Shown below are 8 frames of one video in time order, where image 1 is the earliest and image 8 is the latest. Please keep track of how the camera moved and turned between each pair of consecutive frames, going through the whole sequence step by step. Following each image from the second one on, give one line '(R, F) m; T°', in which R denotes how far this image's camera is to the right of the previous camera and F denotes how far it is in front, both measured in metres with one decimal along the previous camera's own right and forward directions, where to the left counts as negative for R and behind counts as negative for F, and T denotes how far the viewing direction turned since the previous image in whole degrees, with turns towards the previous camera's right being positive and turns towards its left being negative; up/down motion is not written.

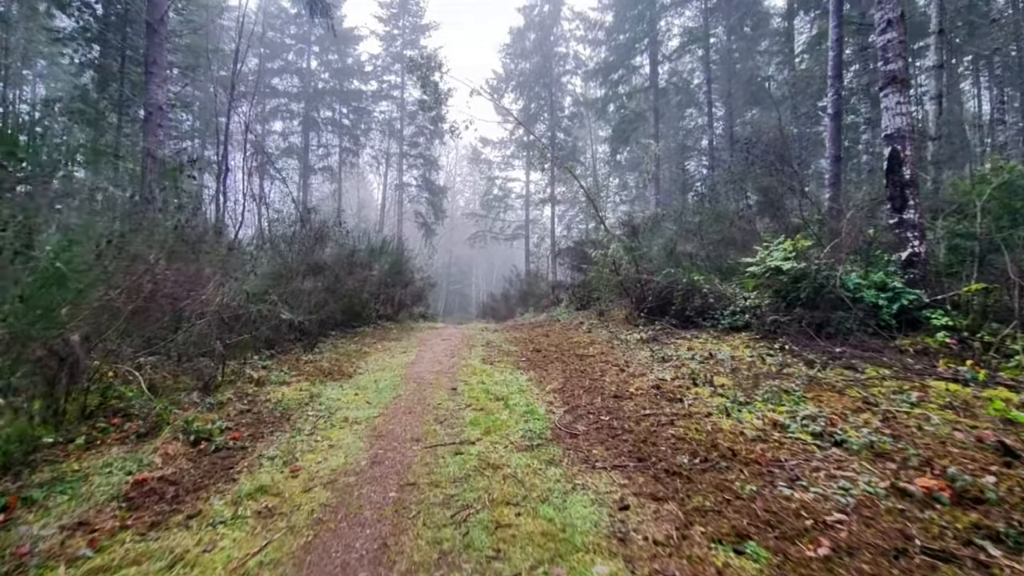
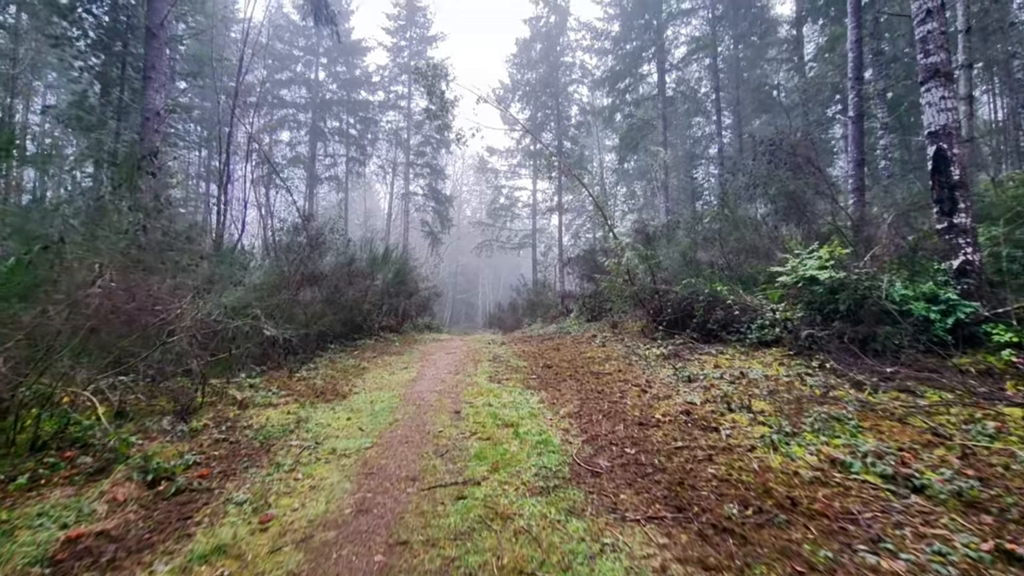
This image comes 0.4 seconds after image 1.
(0.0, +0.5) m; 0°
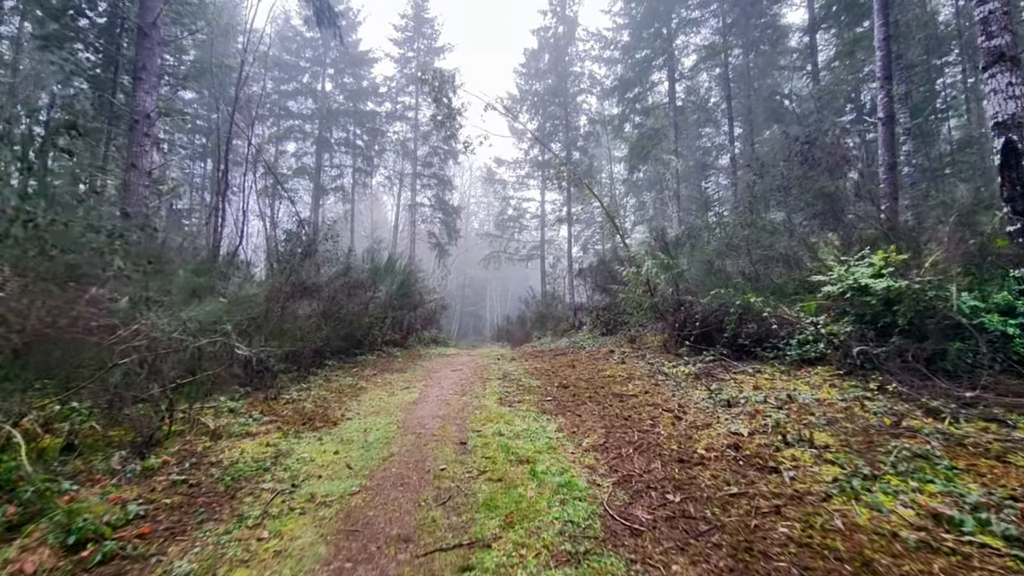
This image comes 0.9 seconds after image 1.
(0.0, +0.6) m; -1°
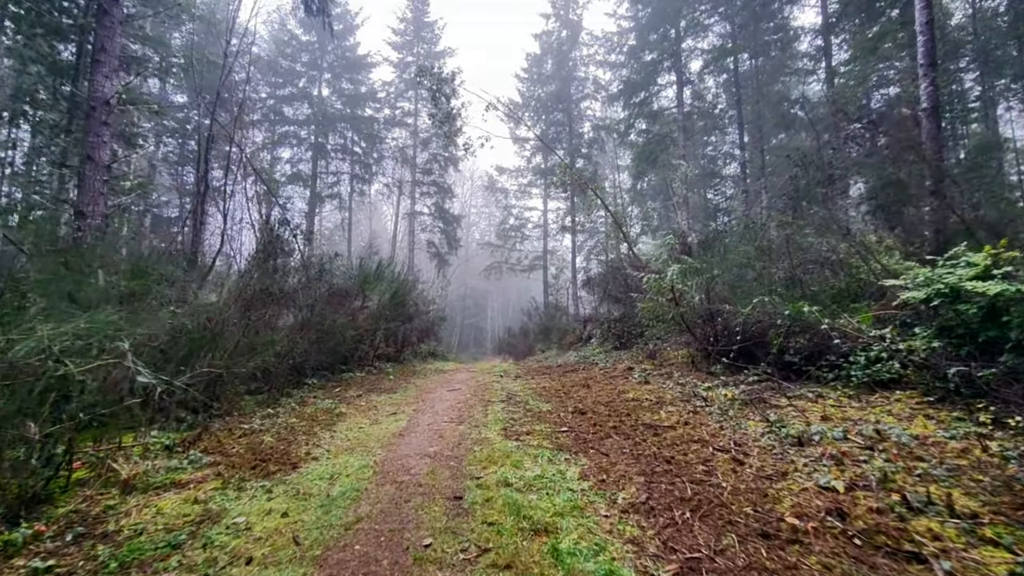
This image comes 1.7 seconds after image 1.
(0.0, +0.9) m; 0°
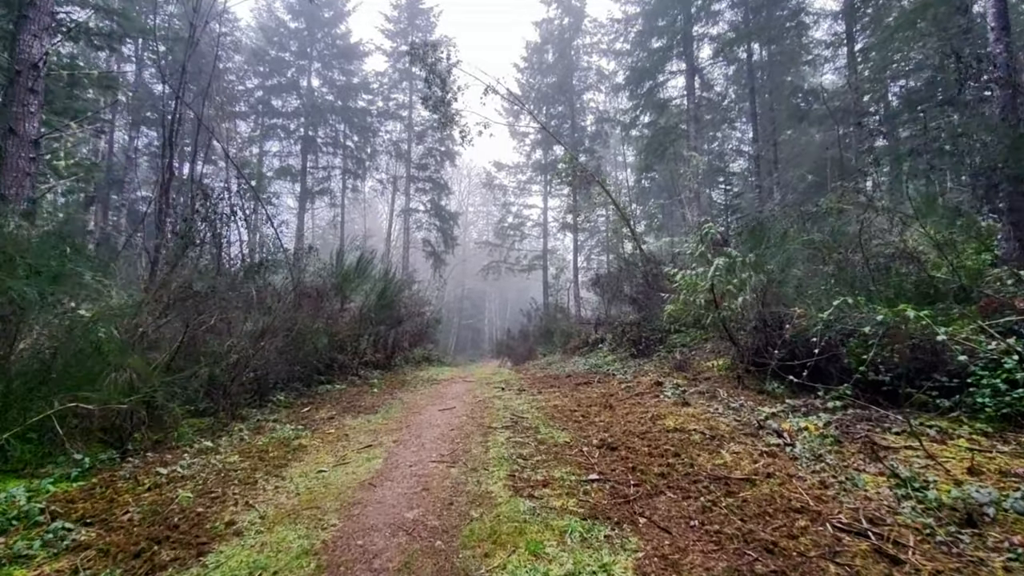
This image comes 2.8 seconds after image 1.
(0.0, +1.1) m; 0°
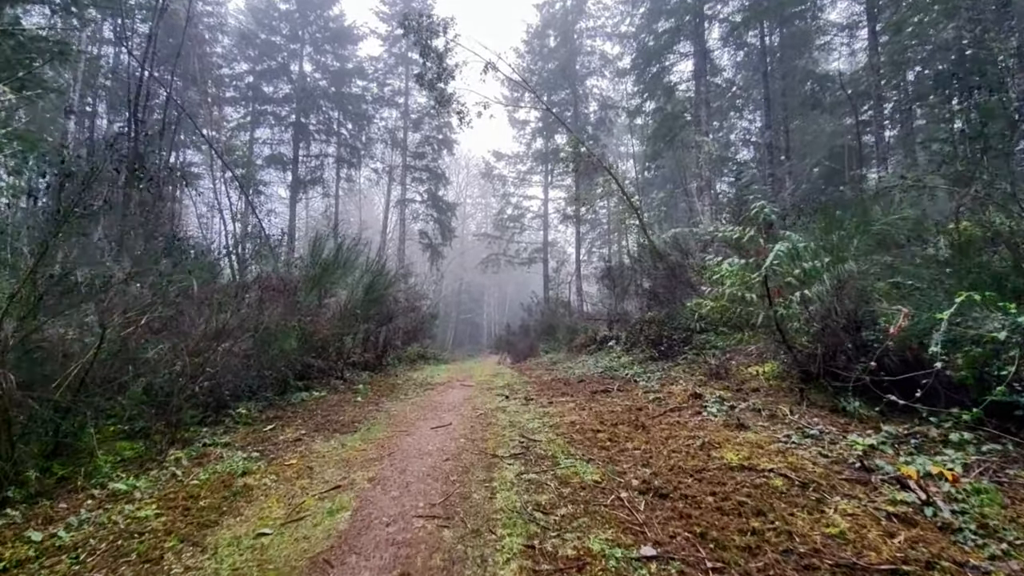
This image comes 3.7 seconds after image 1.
(-0.1, +1.0) m; 0°
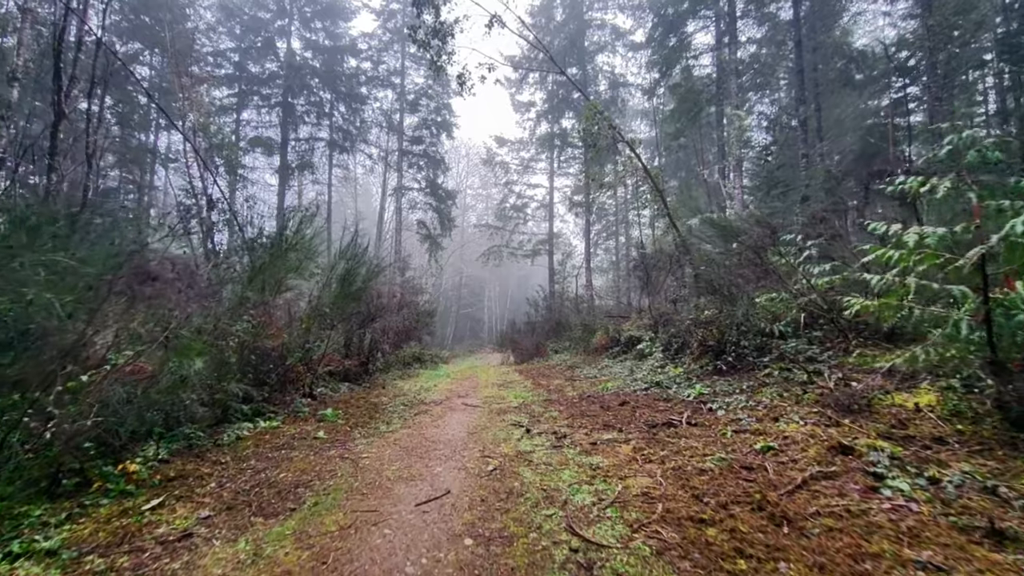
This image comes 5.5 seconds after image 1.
(-0.1, +1.7) m; 0°
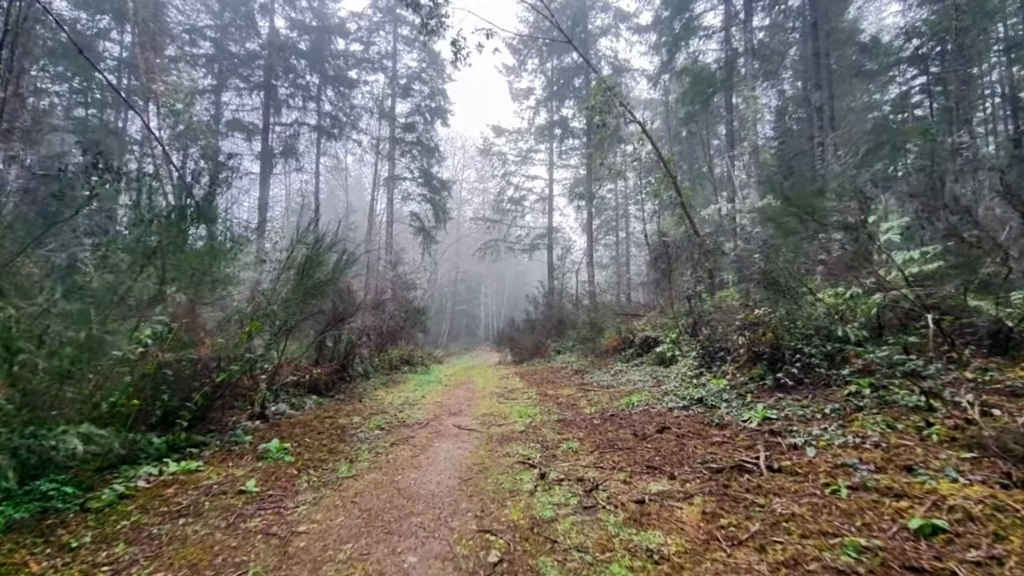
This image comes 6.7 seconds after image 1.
(0.0, +1.2) m; 0°
